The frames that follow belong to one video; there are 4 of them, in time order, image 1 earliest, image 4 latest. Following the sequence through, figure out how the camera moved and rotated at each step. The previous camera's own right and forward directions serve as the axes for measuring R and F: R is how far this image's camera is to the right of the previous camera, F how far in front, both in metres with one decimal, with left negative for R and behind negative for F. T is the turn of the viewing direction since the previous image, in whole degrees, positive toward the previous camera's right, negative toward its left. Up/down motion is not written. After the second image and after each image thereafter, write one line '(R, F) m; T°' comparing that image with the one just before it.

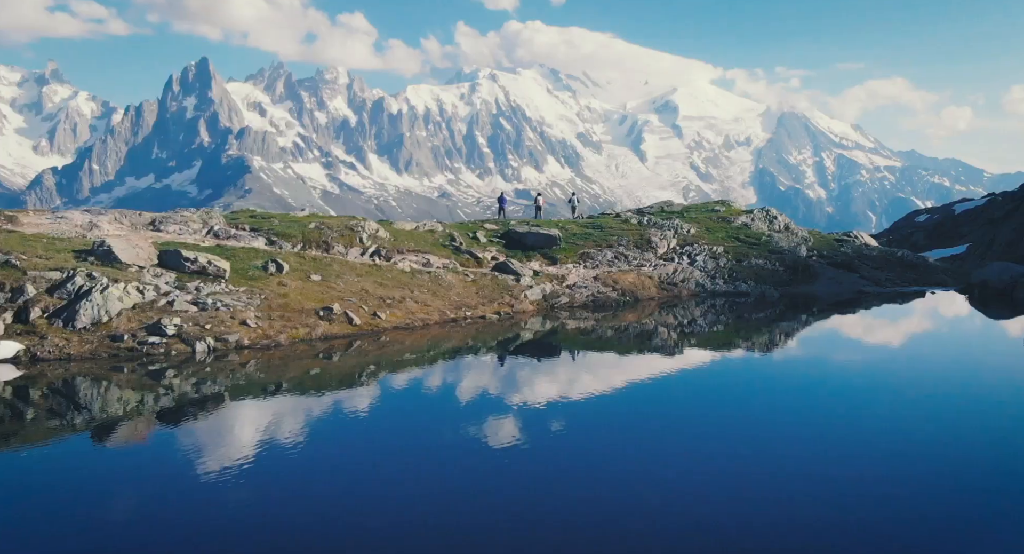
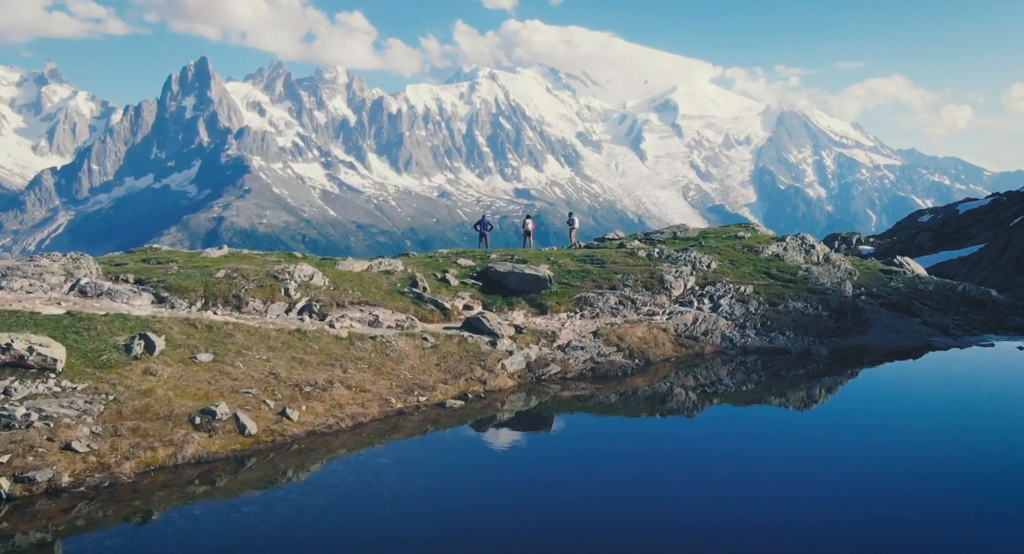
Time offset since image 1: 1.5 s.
(+2.1, +24.6) m; 0°
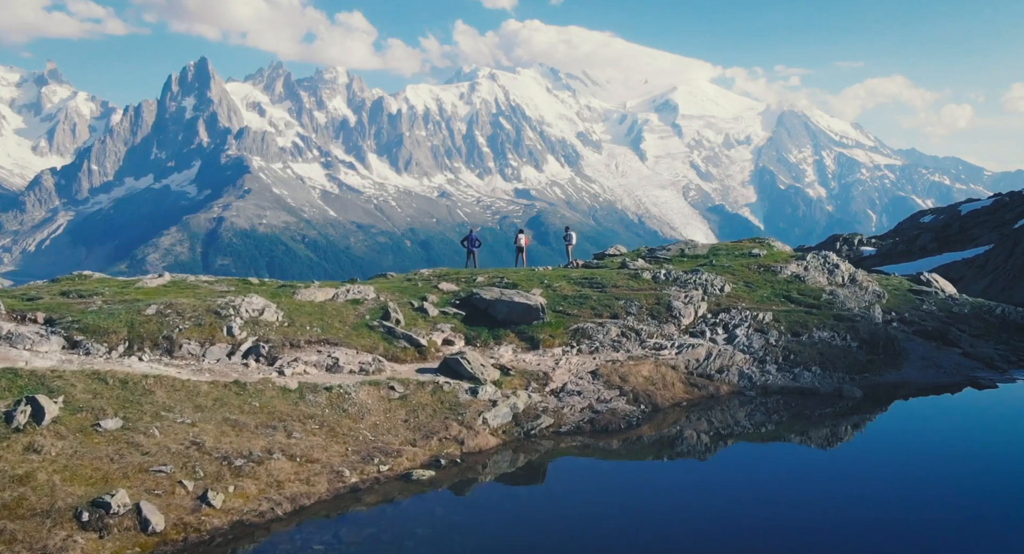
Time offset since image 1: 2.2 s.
(+1.1, +11.9) m; 0°
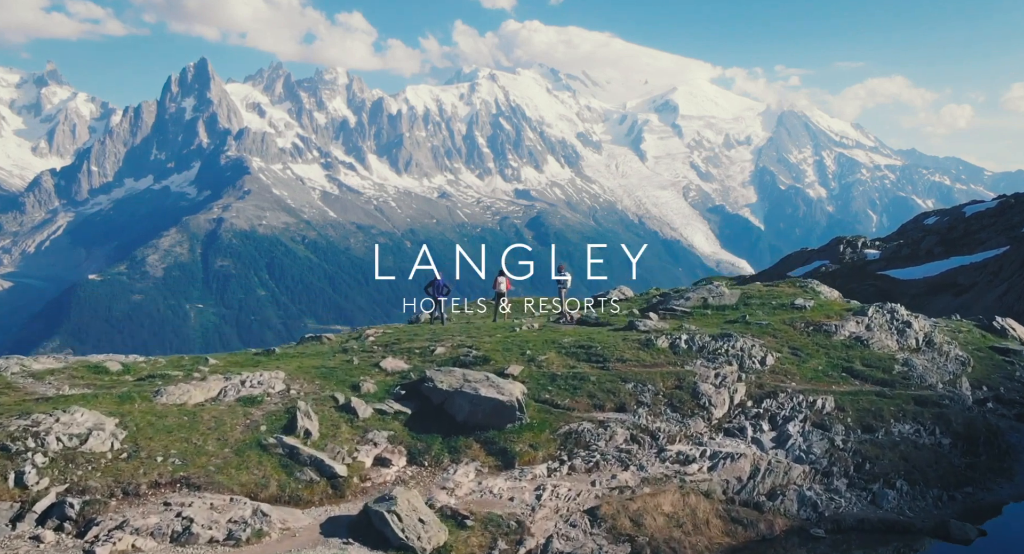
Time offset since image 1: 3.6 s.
(+2.1, +24.2) m; 0°
